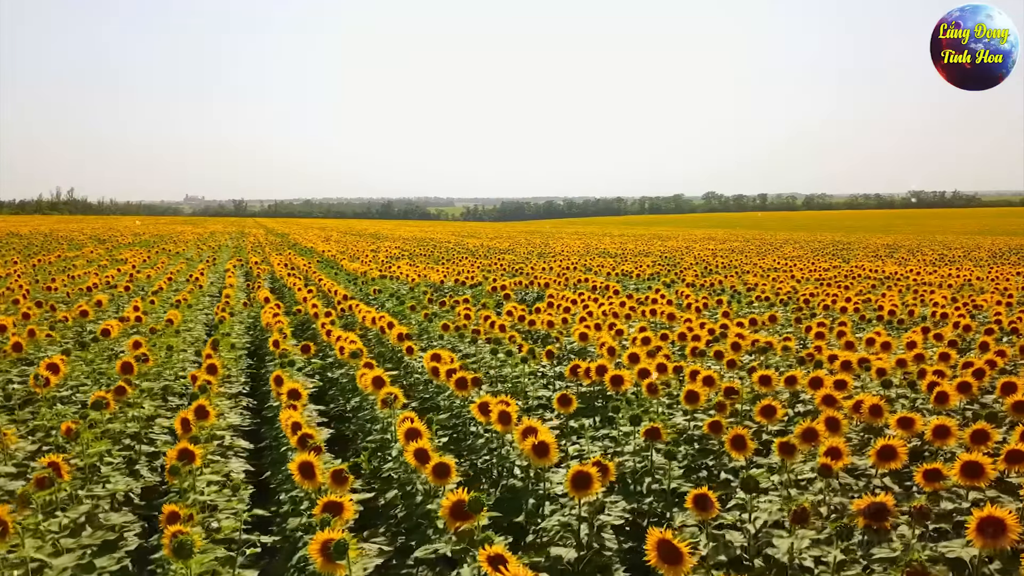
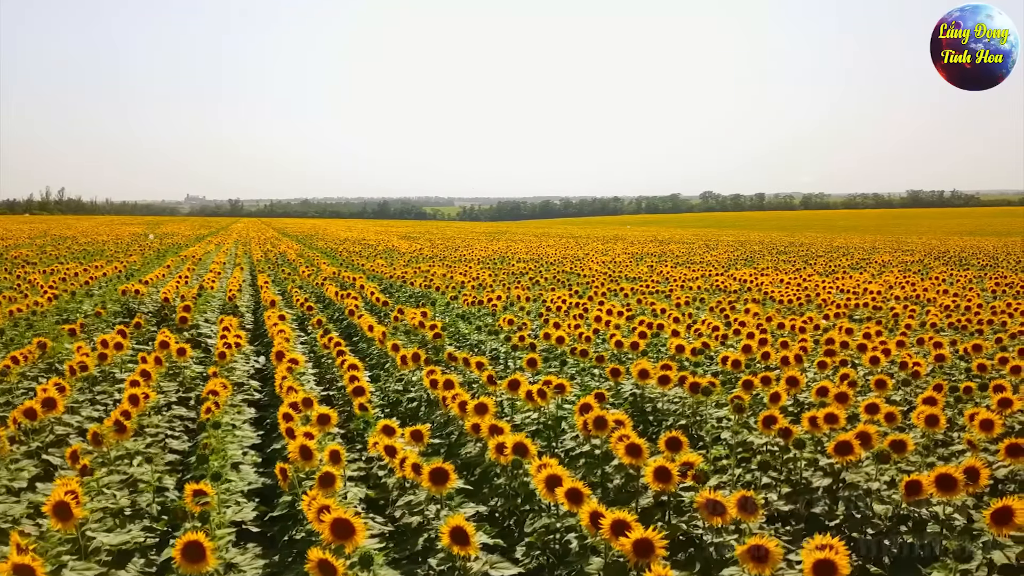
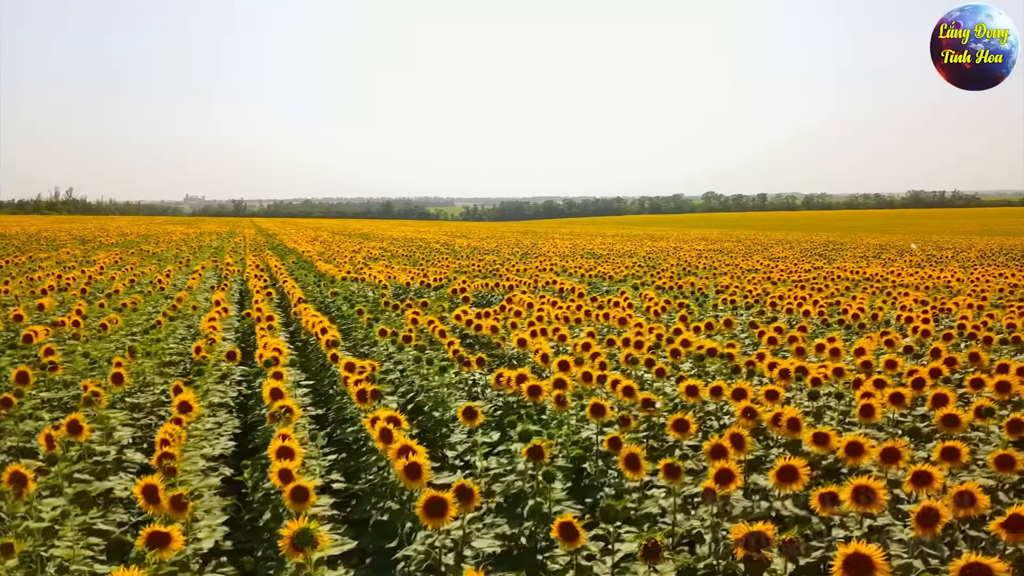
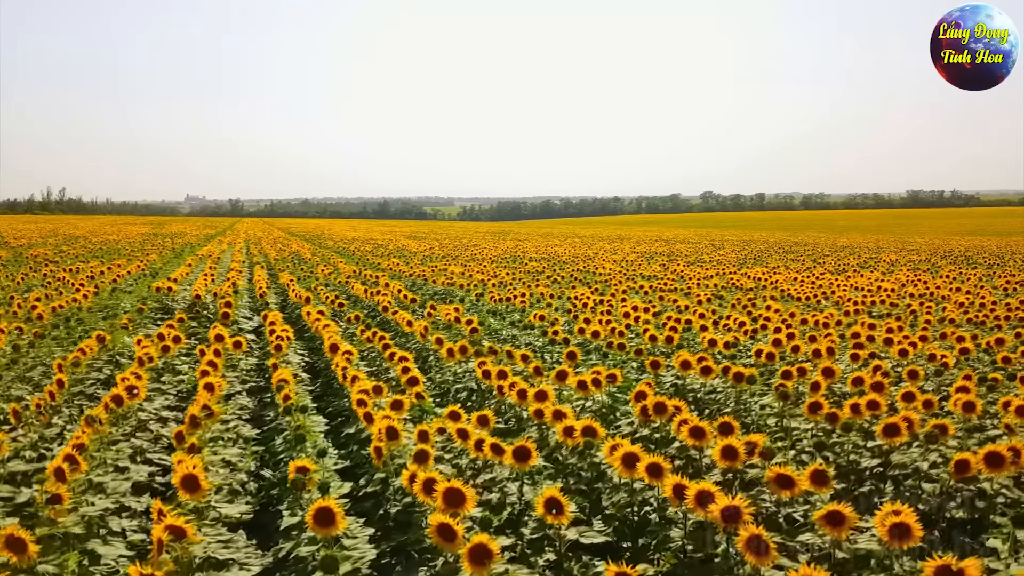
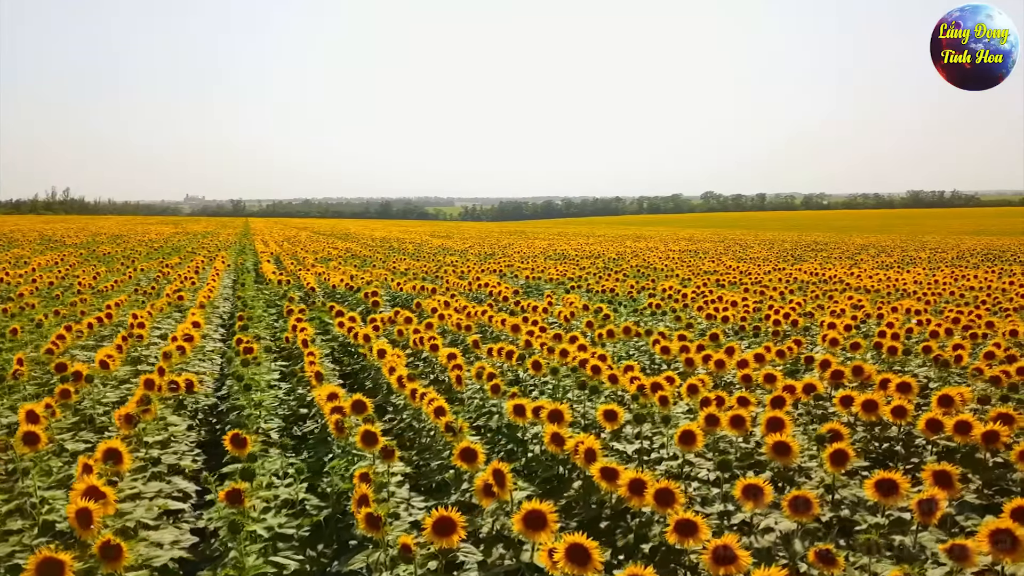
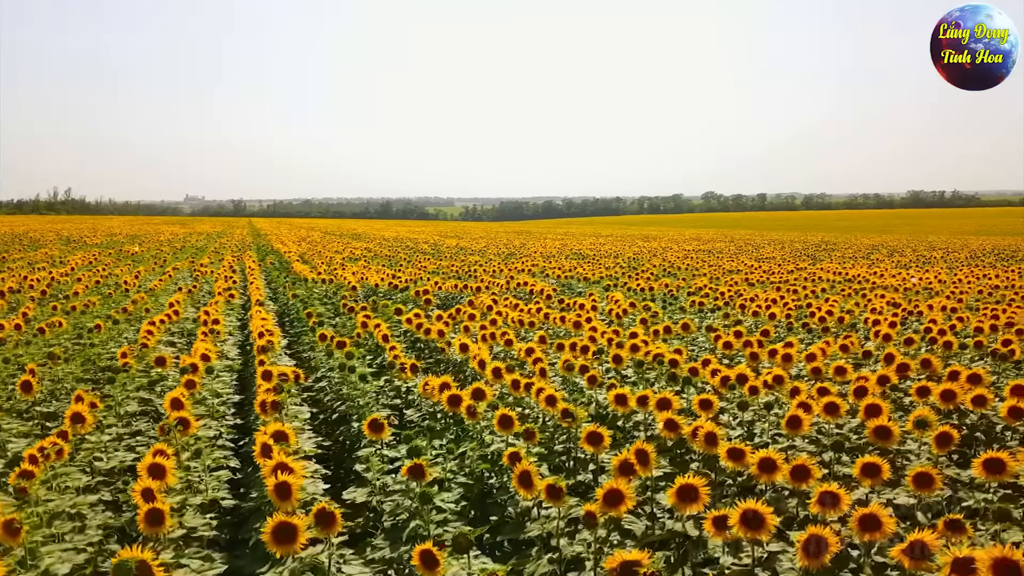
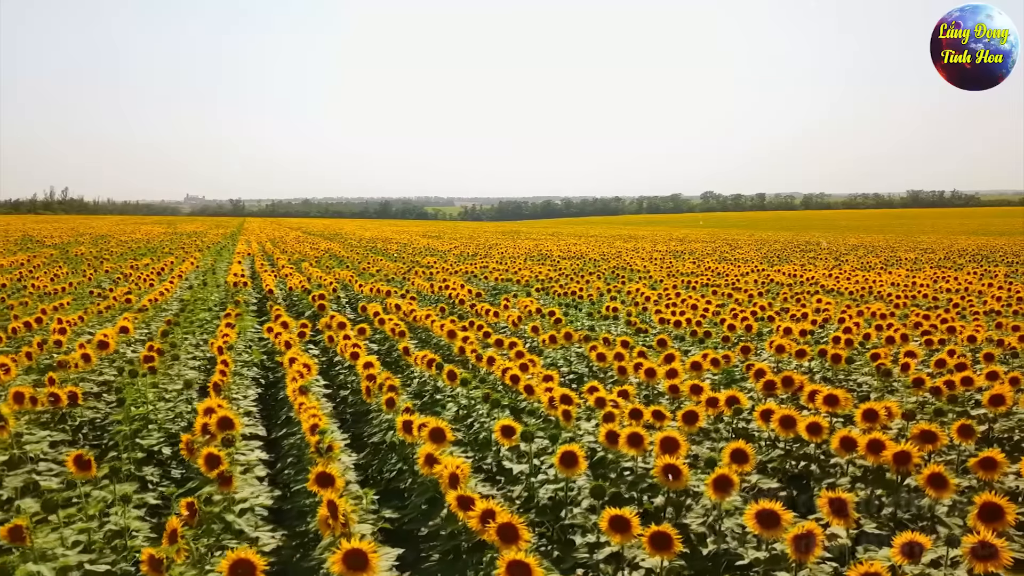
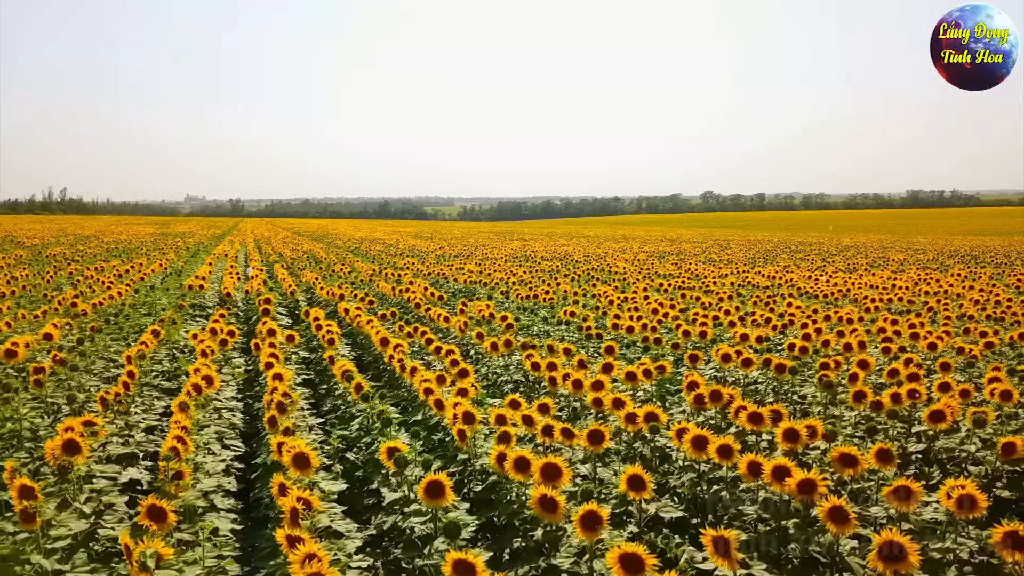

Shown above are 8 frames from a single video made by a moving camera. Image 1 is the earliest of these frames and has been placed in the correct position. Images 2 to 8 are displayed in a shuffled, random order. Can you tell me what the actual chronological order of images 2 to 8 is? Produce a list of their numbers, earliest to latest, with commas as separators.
3, 6, 5, 7, 8, 4, 2
